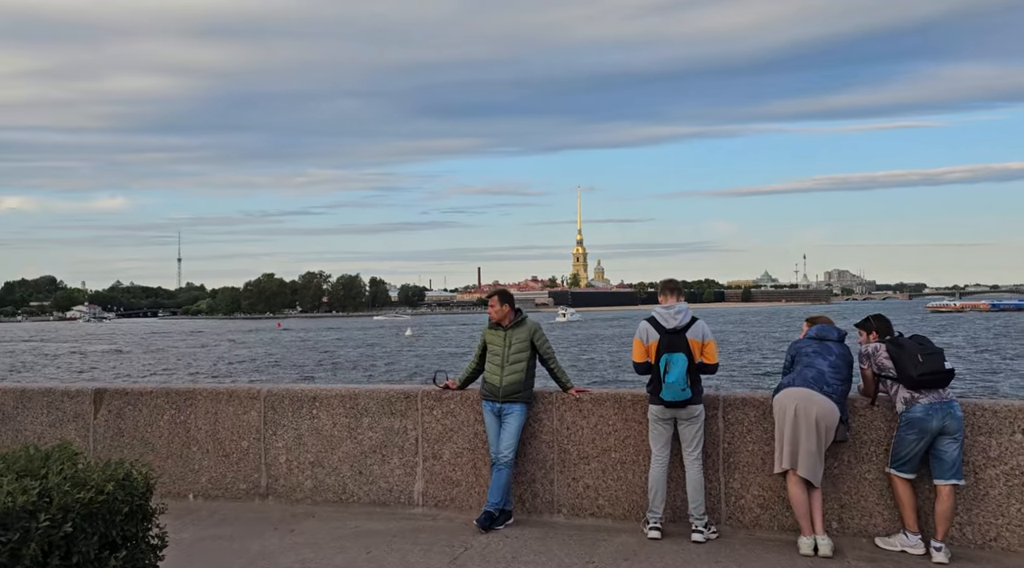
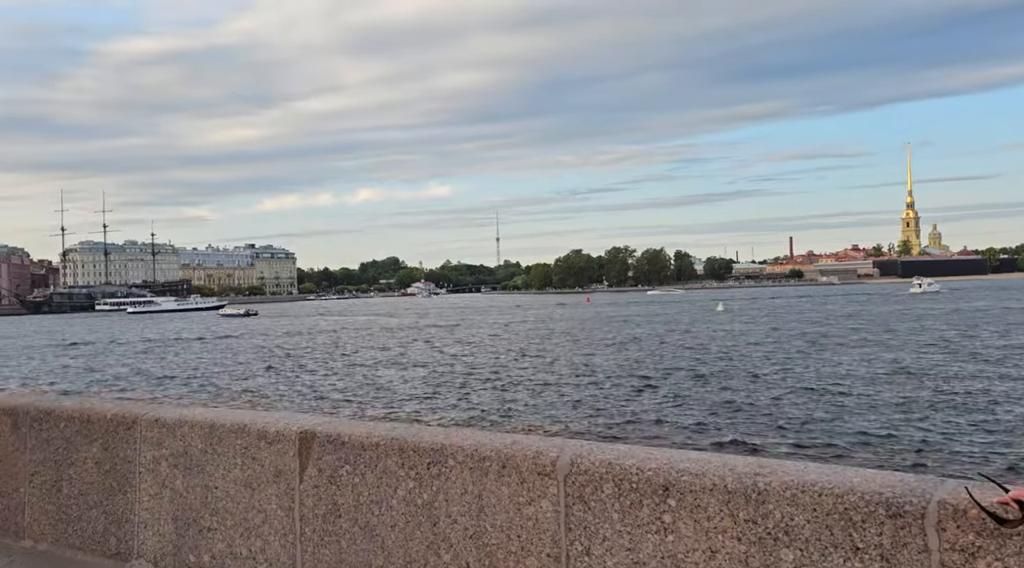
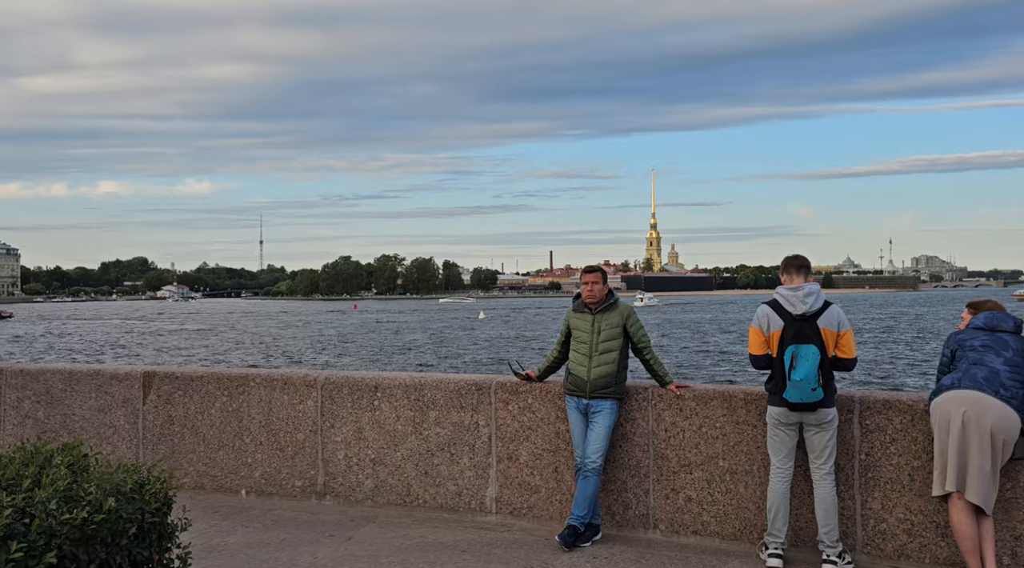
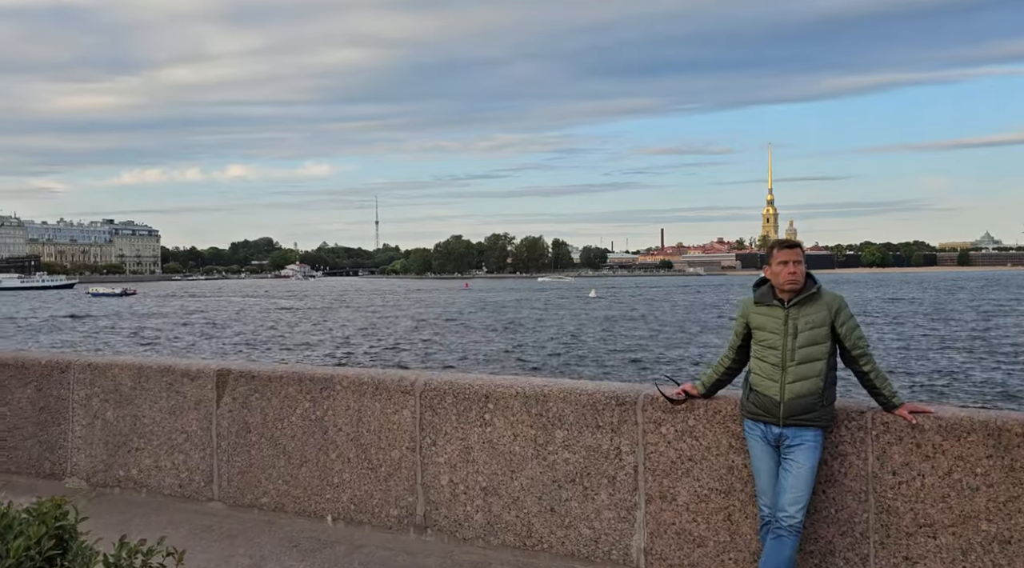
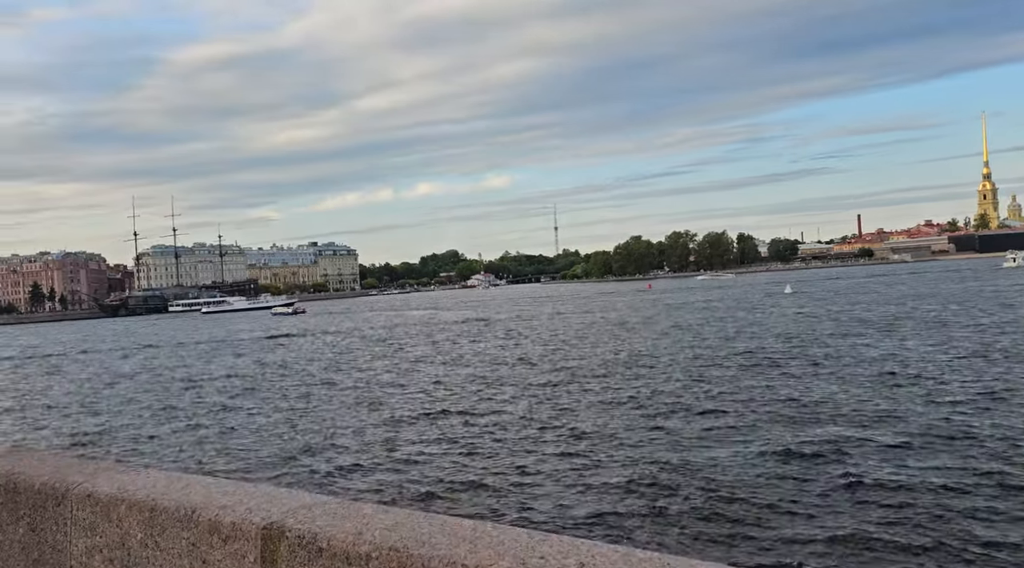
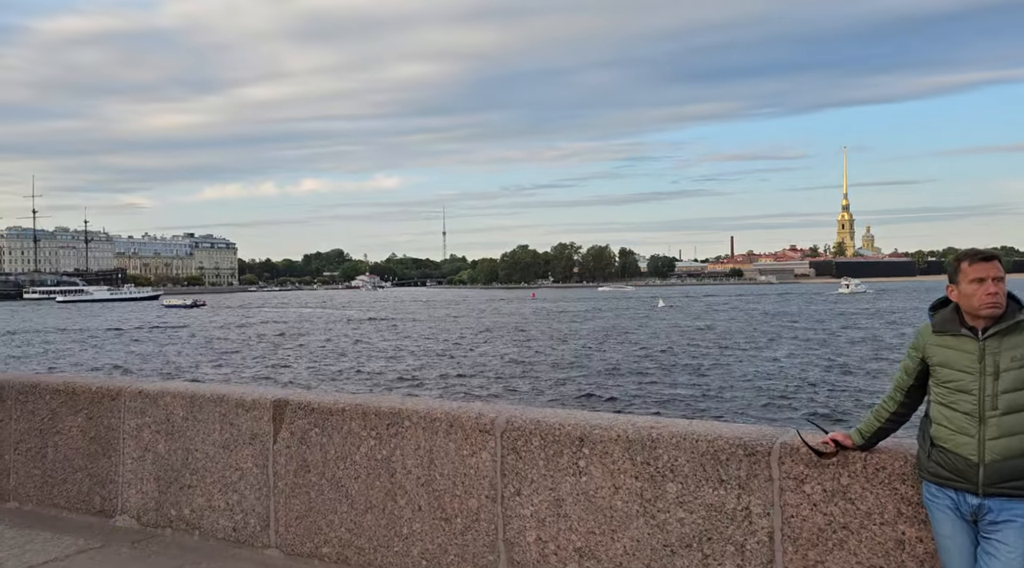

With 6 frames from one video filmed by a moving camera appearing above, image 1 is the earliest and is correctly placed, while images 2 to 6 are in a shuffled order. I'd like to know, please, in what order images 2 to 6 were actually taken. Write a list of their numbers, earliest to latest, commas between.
3, 4, 6, 2, 5
